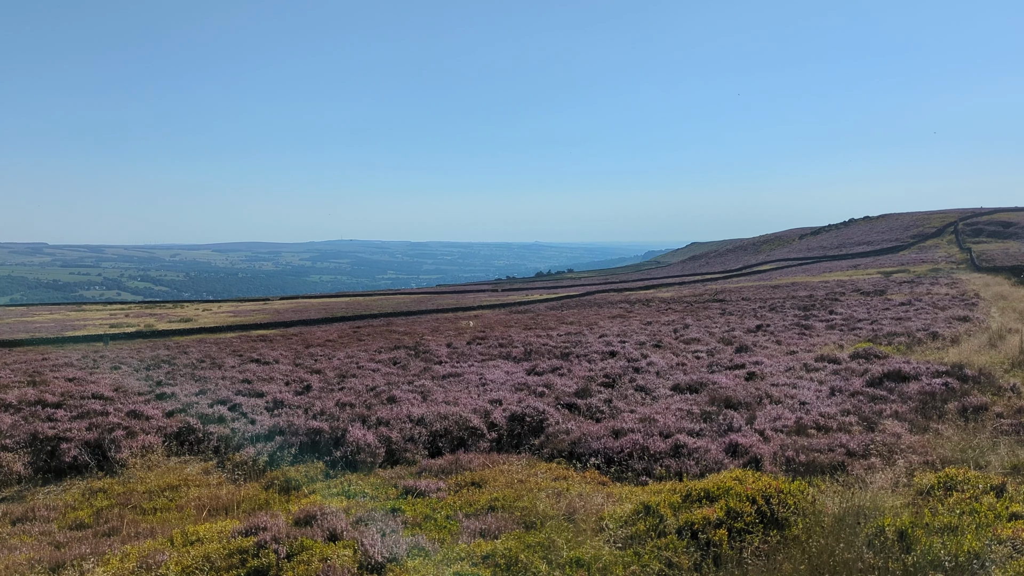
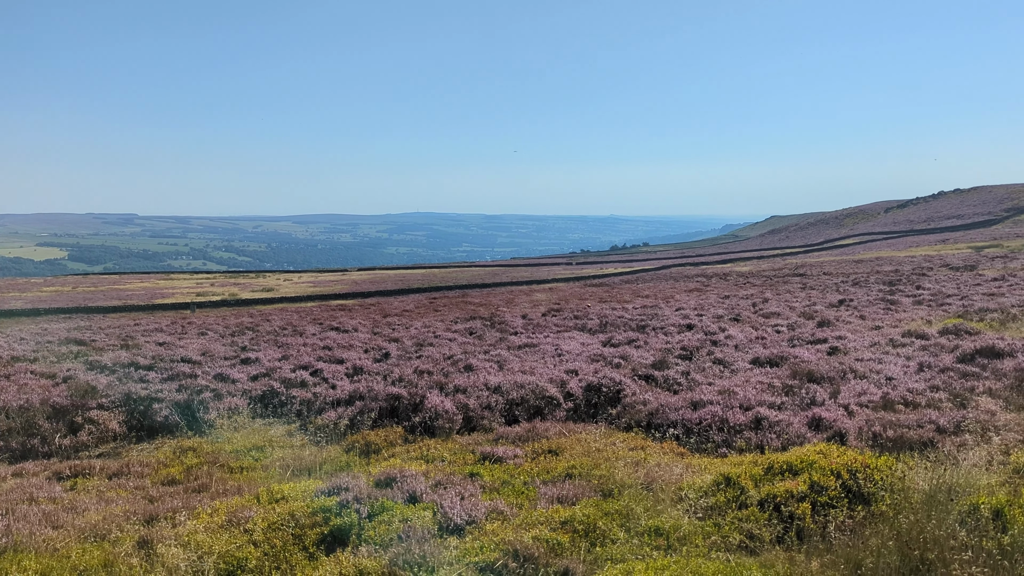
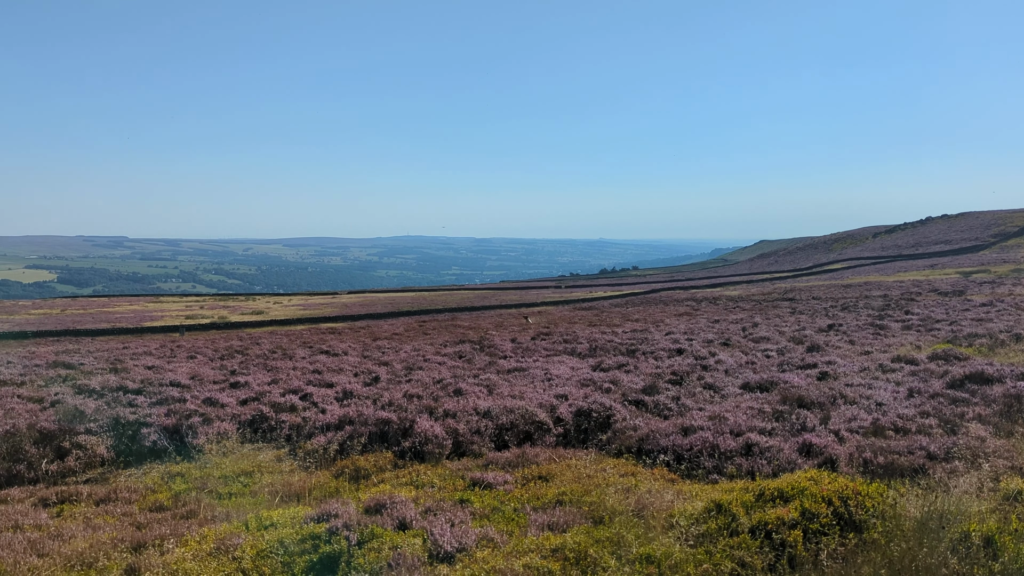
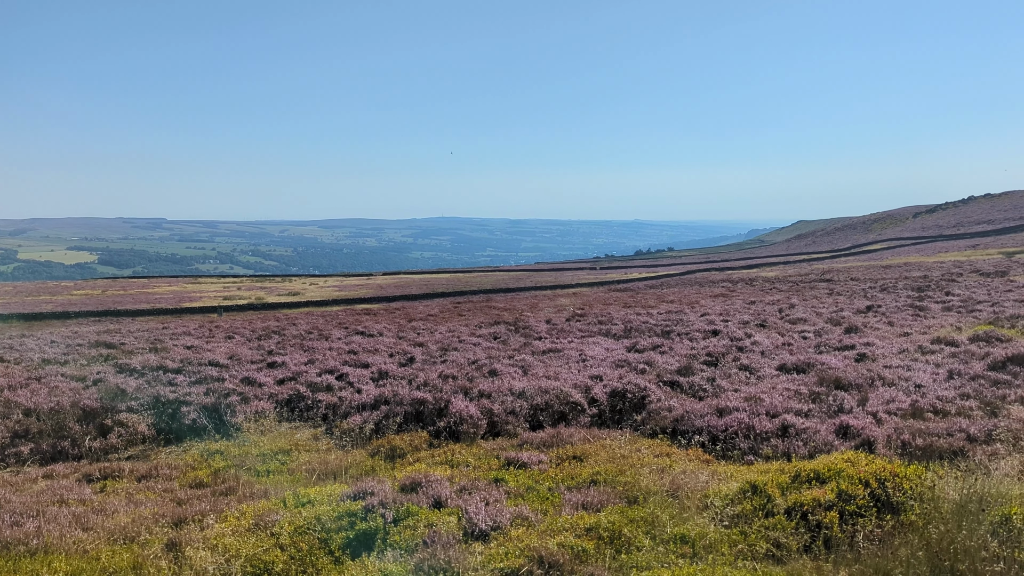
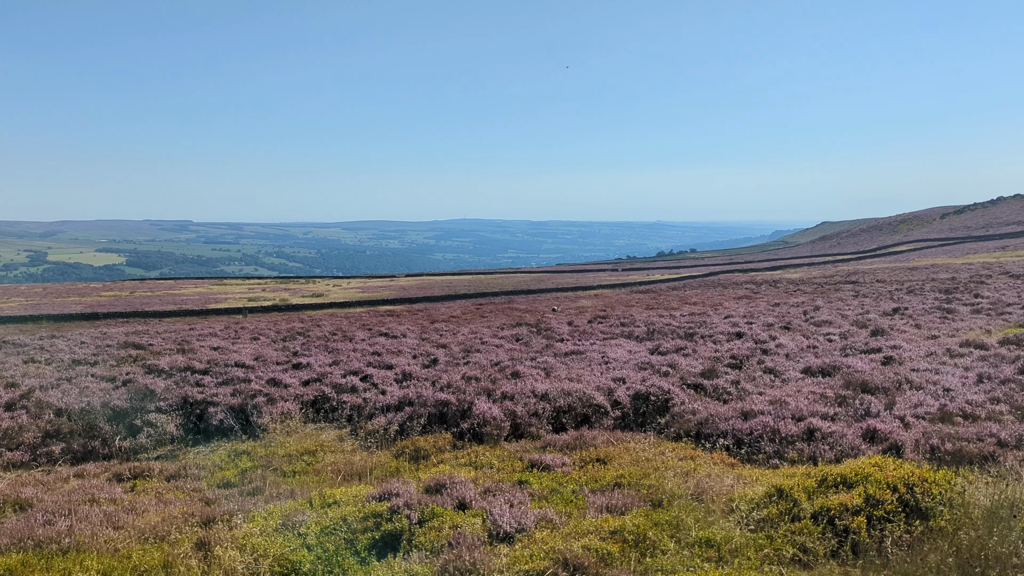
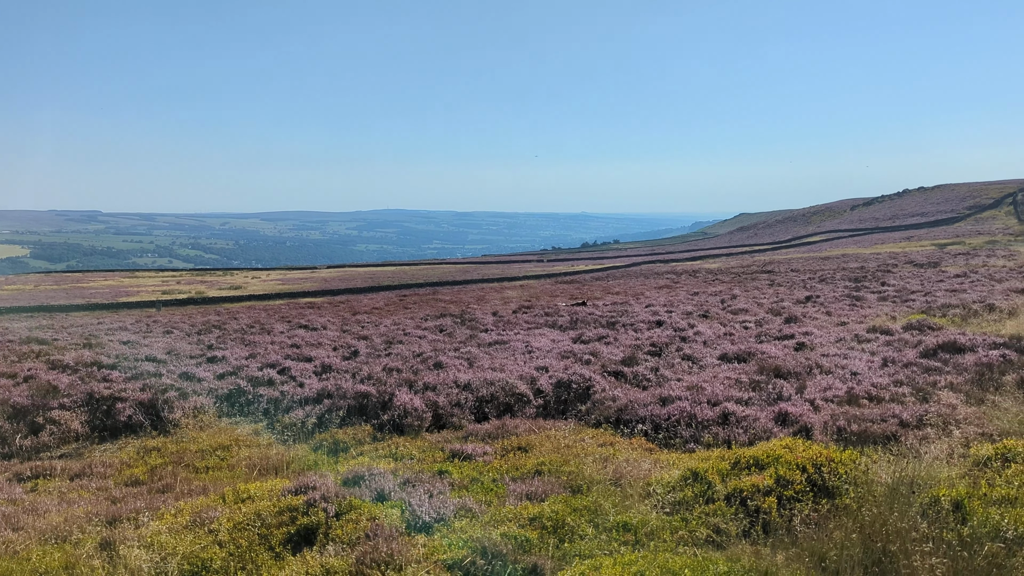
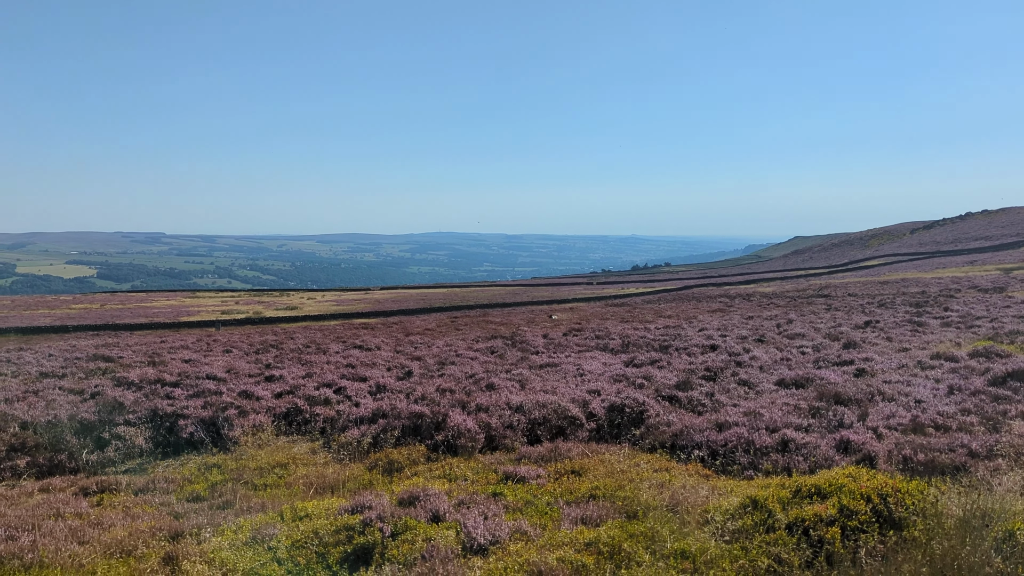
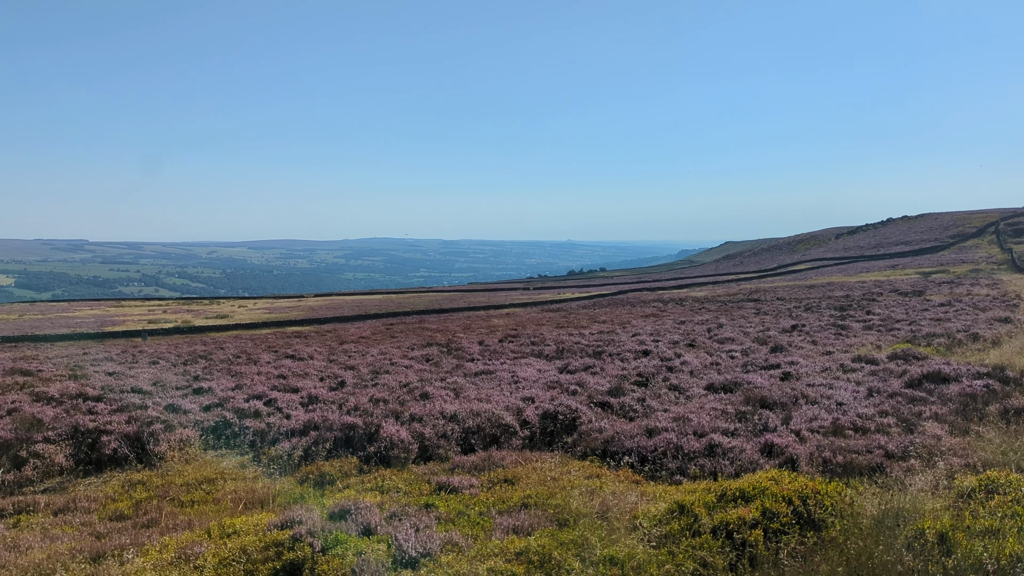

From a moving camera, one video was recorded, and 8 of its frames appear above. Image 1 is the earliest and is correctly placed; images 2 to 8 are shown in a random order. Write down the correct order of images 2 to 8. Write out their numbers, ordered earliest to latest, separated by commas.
8, 3, 7, 5, 4, 2, 6
